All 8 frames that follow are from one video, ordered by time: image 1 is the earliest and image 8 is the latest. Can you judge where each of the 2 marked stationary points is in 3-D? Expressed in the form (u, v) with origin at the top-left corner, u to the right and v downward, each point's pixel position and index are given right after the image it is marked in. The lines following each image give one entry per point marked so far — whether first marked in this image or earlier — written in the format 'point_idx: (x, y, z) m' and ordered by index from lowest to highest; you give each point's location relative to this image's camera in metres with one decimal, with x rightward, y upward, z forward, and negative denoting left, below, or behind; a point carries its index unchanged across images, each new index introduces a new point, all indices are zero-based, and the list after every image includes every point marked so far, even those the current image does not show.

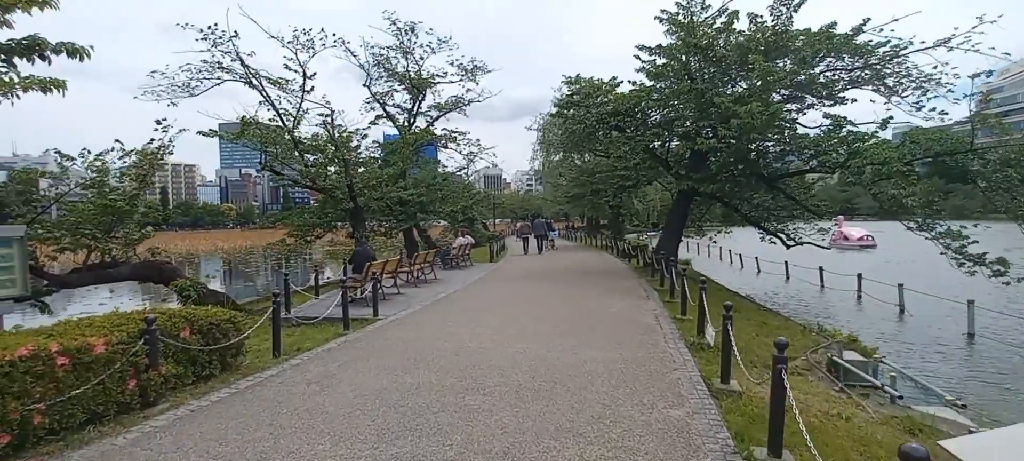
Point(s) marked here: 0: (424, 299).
0: (-3.0, -2.3, +16.8) m
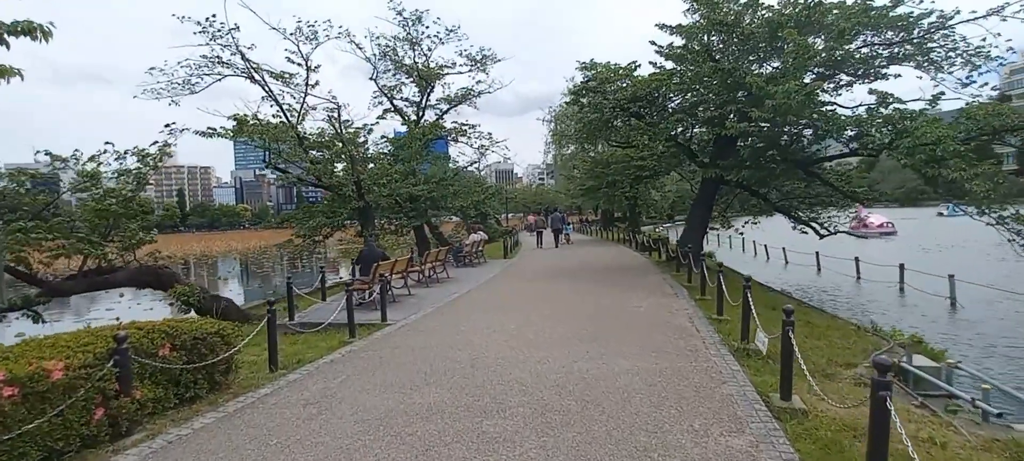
0: (-2.4, -2.2, +15.8) m
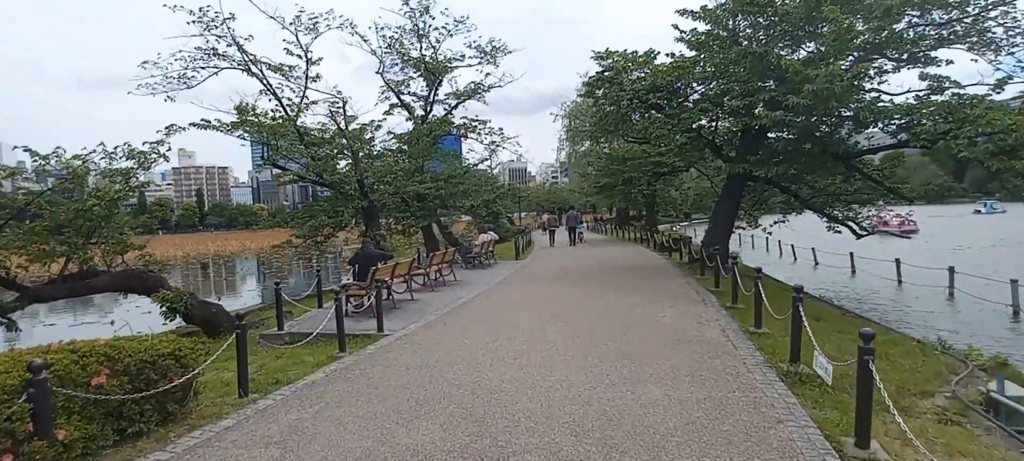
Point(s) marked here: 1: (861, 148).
0: (-2.1, -2.2, +14.6) m
1: (+11.5, +2.7, +16.2) m
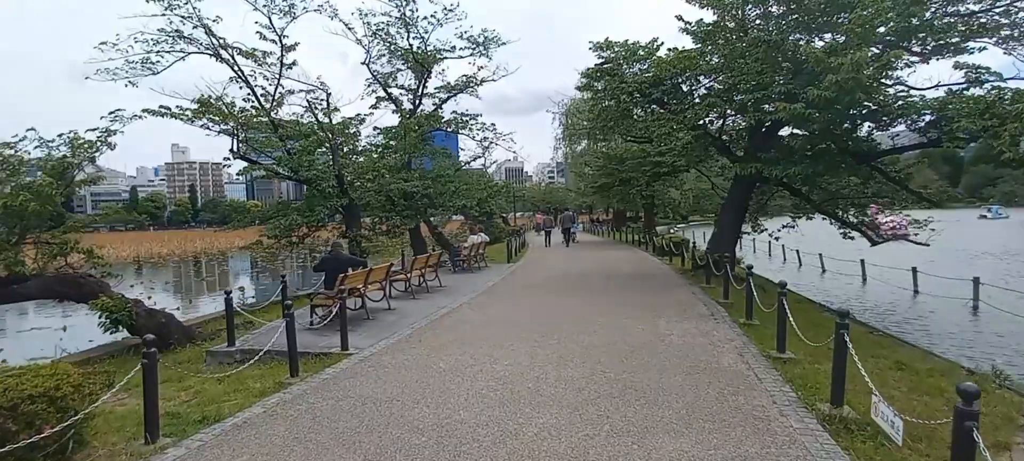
0: (-2.5, -2.3, +13.1) m
1: (+11.2, +2.5, +14.8) m
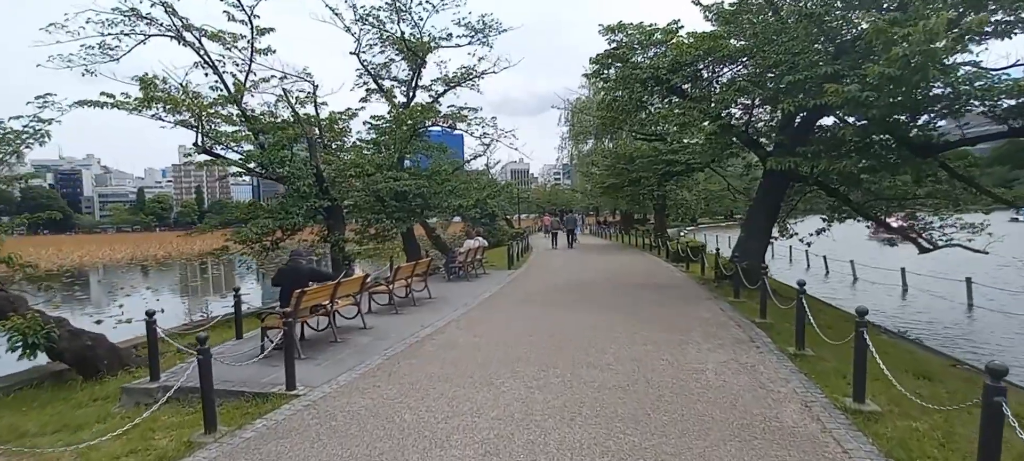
0: (-2.6, -2.4, +11.0) m
1: (+11.1, +2.3, +12.6) m
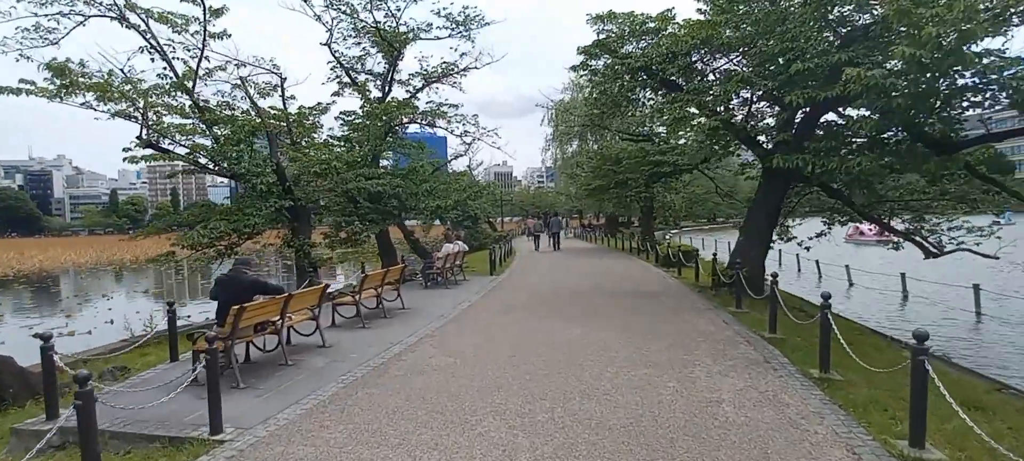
0: (-2.9, -2.5, +9.6) m
1: (+10.7, +2.2, +11.6) m
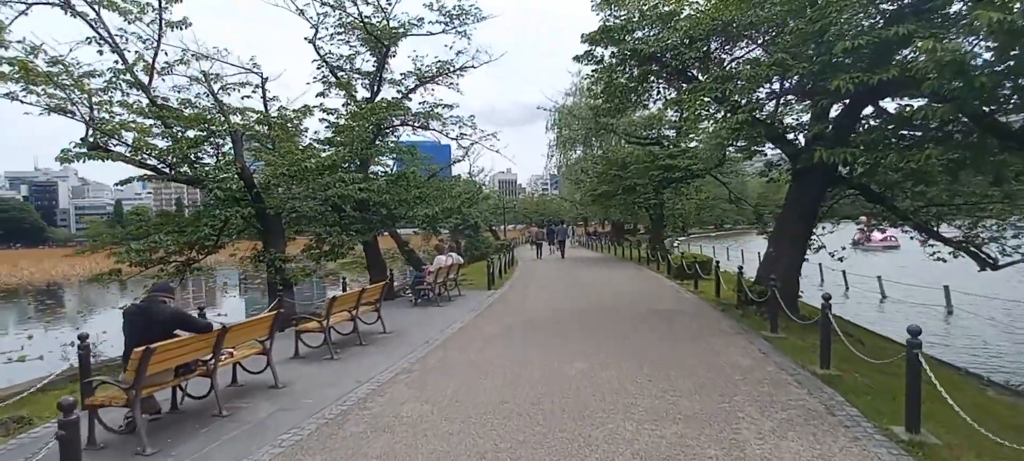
0: (-3.1, -2.7, +7.7) m
1: (+10.6, +2.1, +9.7) m
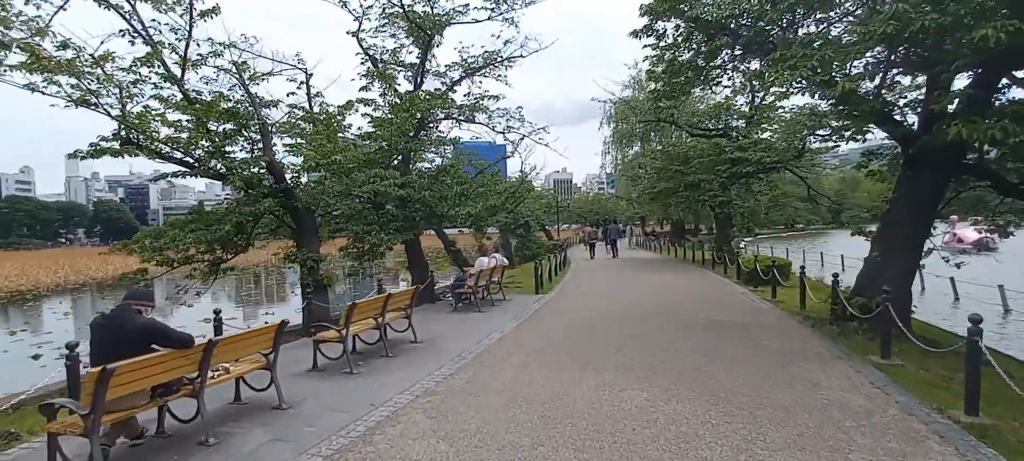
0: (-2.6, -2.7, +6.5) m
1: (+11.2, +2.1, +7.0) m
